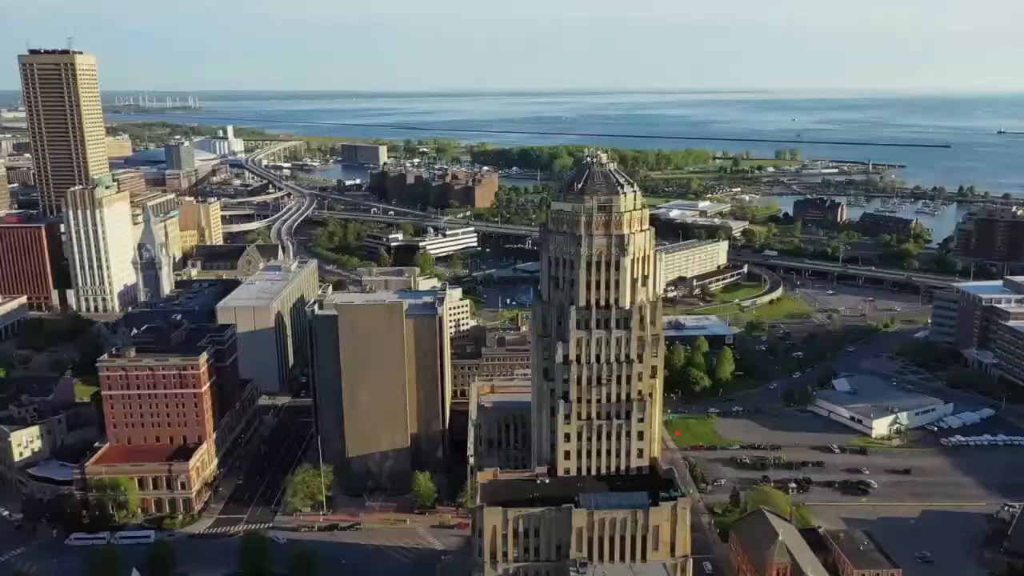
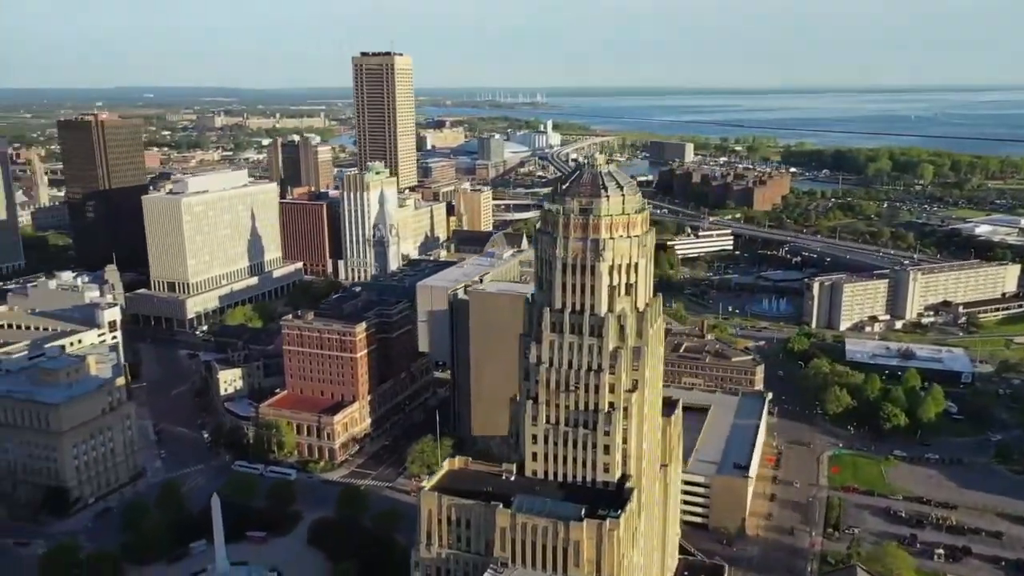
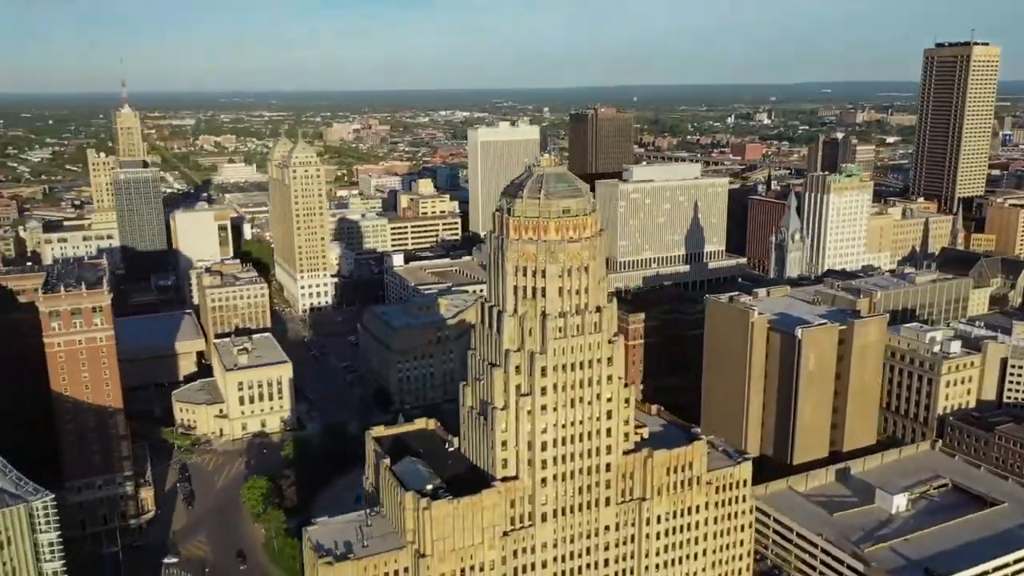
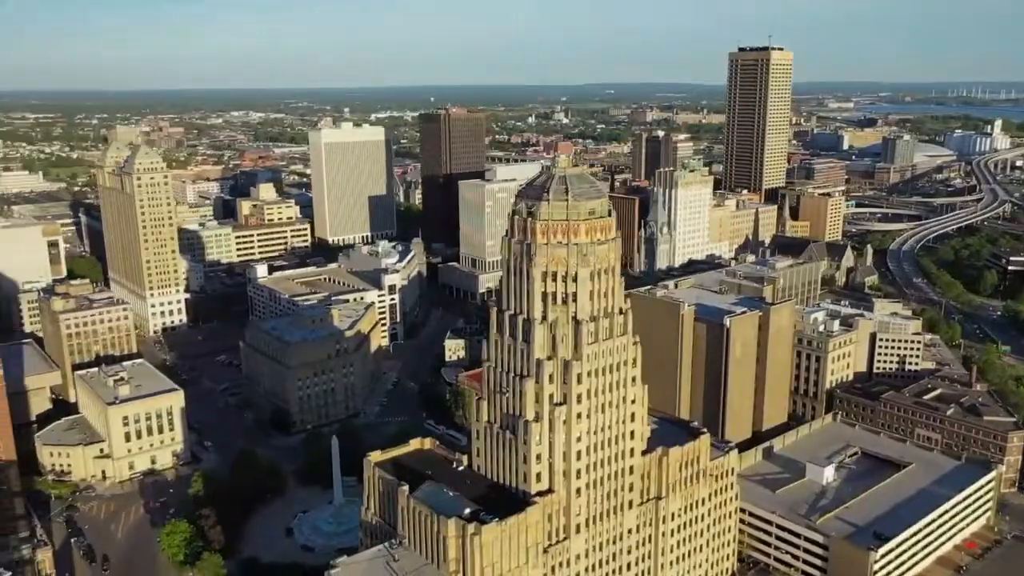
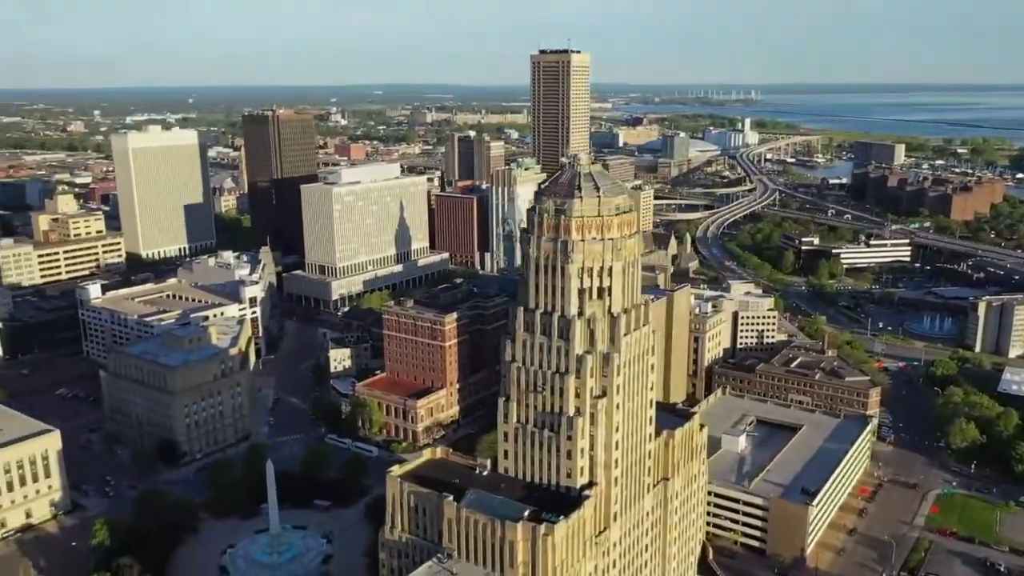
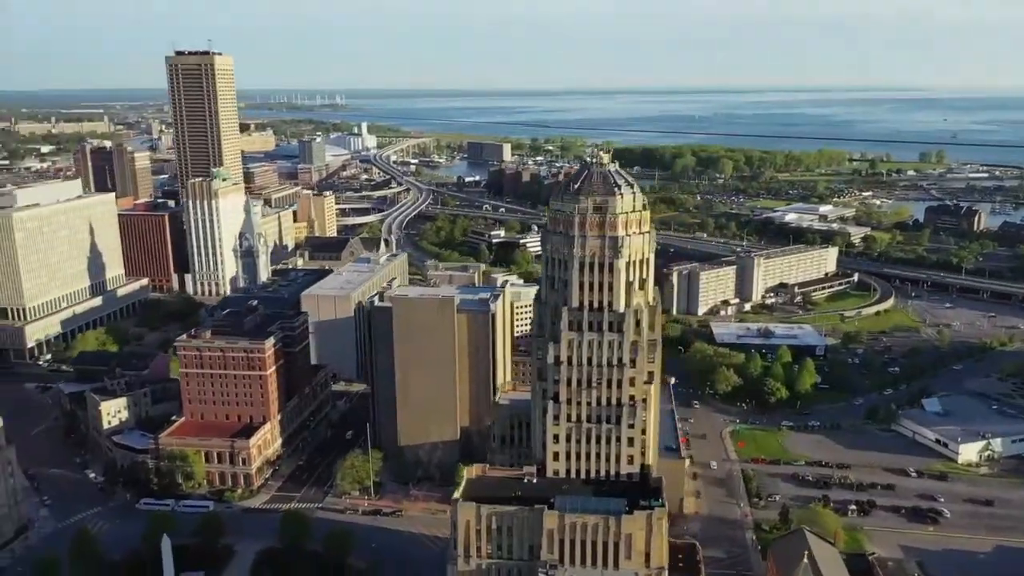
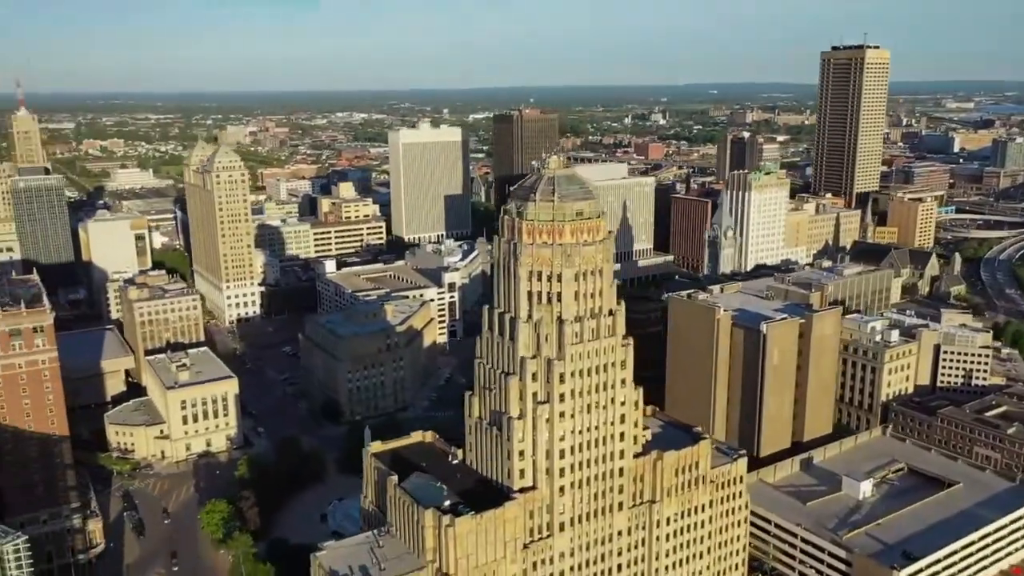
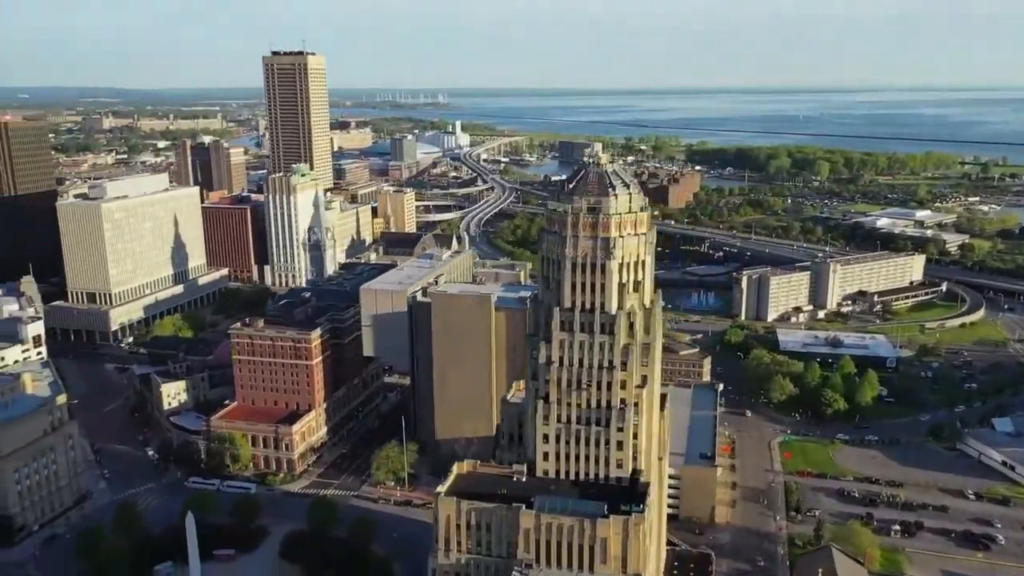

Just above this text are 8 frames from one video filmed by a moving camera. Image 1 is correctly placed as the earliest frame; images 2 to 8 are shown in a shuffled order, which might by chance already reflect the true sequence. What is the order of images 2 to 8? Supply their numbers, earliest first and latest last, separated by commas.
6, 8, 2, 5, 4, 7, 3
